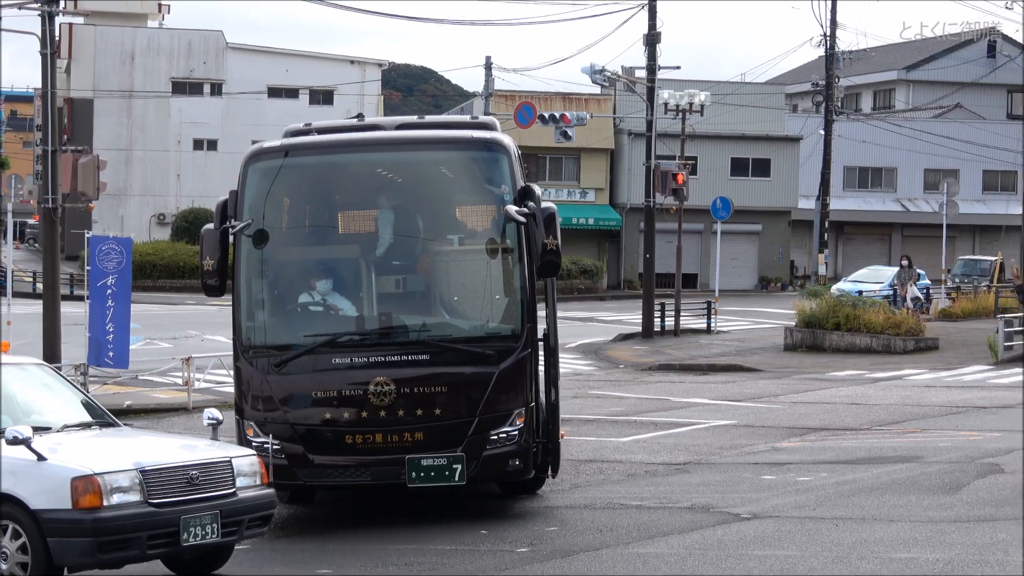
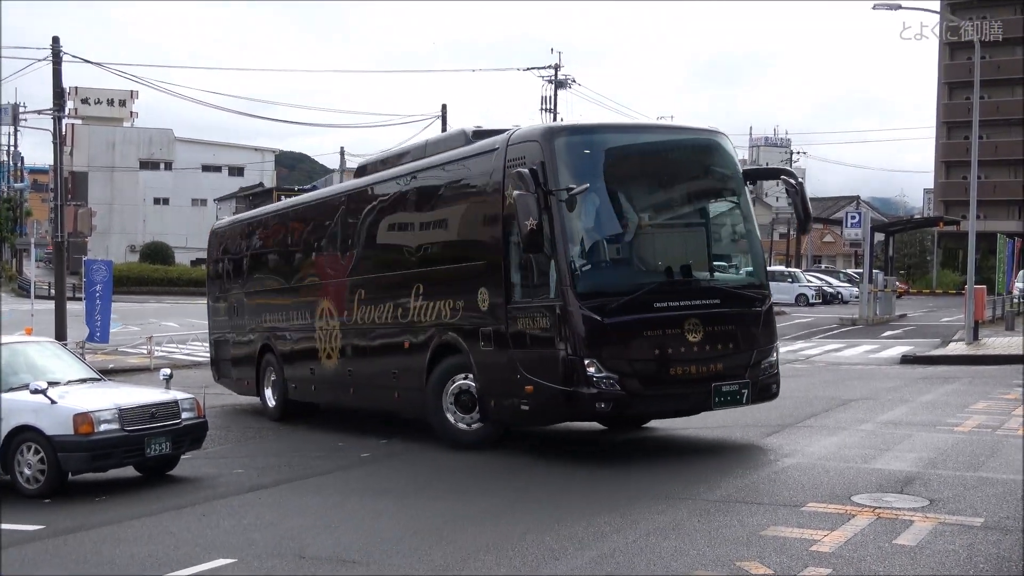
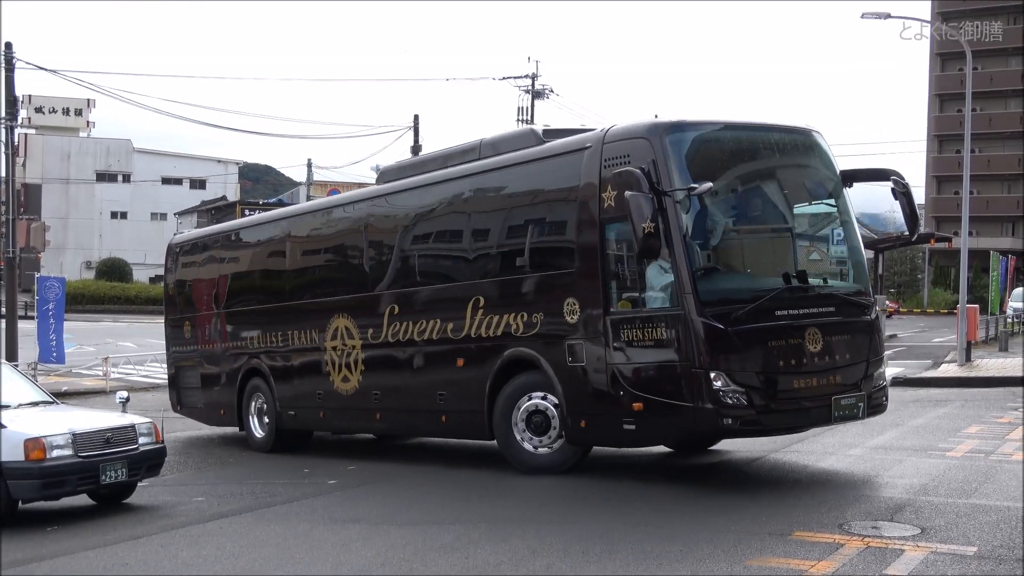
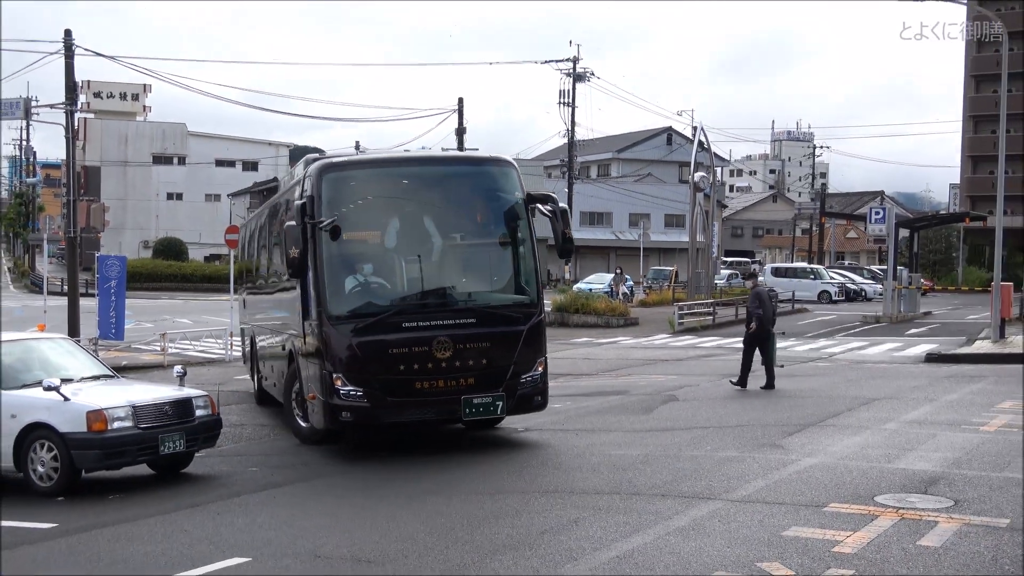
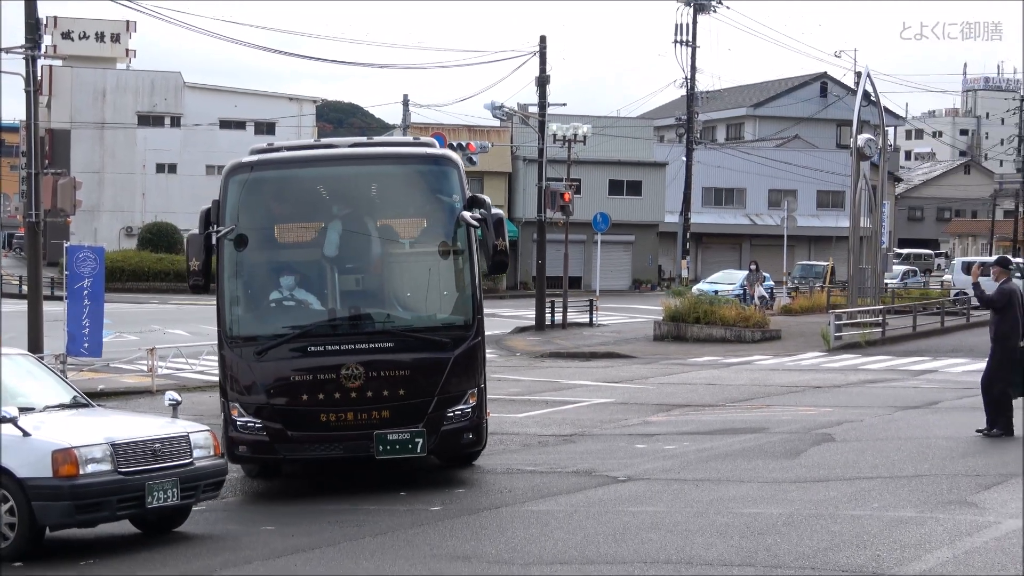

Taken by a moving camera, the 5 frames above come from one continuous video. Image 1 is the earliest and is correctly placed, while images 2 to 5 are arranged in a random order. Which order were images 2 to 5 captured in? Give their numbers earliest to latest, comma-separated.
5, 4, 2, 3
